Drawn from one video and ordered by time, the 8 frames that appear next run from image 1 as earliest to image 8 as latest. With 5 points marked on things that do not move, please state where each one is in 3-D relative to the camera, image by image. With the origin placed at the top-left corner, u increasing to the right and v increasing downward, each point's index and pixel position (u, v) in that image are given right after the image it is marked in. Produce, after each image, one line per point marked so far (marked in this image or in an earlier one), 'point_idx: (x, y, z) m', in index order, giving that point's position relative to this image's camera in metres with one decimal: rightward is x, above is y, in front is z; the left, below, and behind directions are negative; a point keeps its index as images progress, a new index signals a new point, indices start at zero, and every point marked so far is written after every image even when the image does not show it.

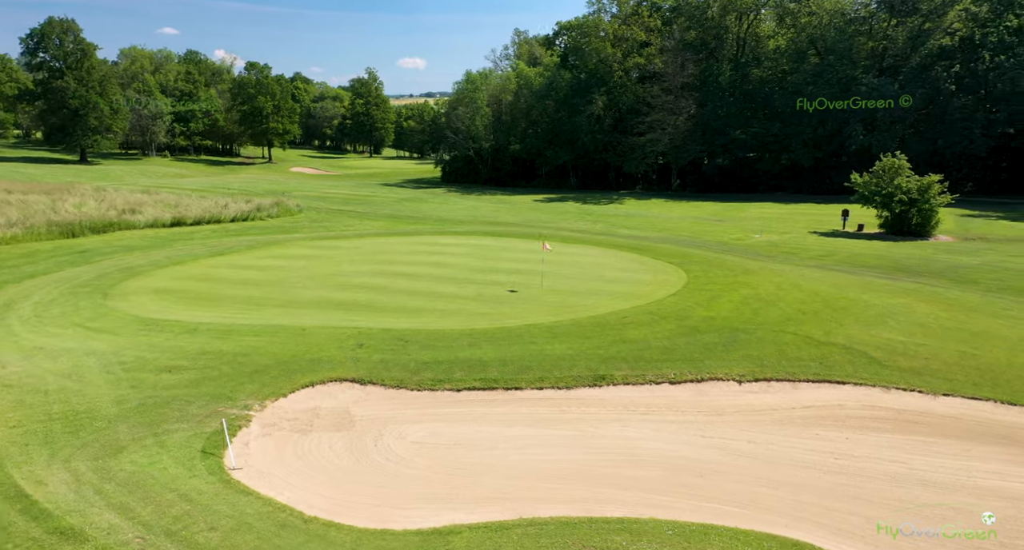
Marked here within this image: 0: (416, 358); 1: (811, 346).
0: (-1.6, -1.4, +10.9) m
1: (+5.4, -1.3, +11.4) m
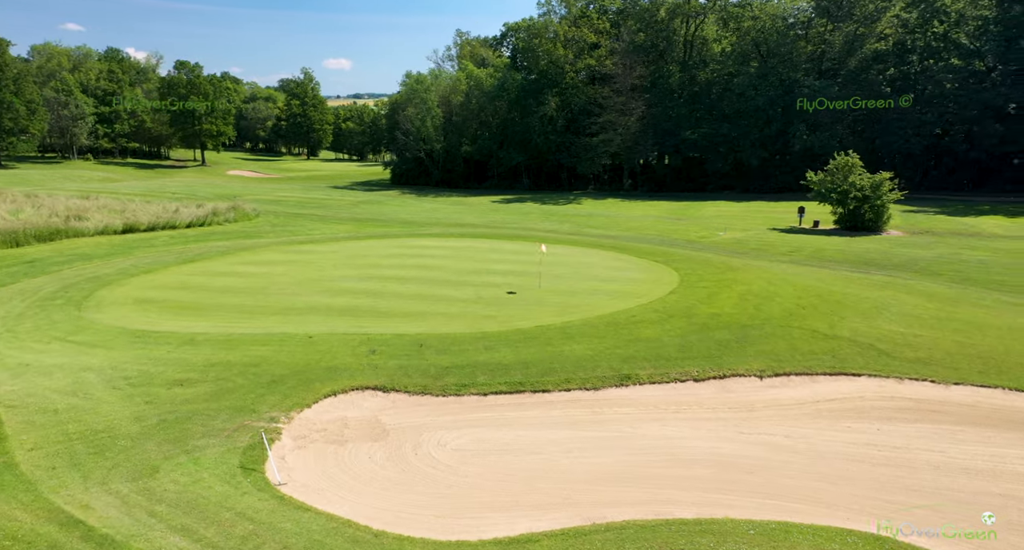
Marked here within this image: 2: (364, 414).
0: (-1.2, -1.5, +10.7) m
1: (+5.7, -1.2, +11.7) m
2: (-2.1, -2.0, +9.2) m
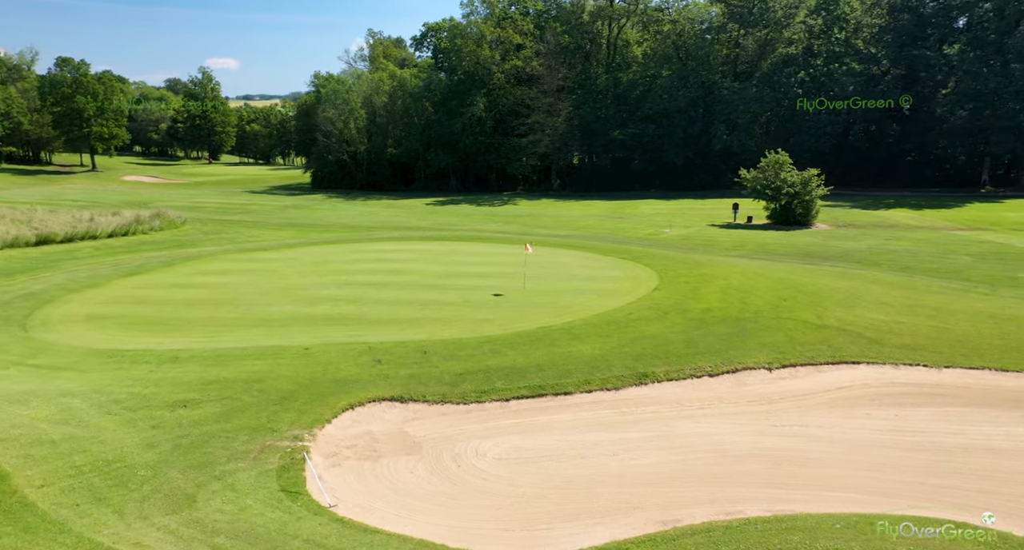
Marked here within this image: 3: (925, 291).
0: (-1.0, -1.5, +10.4) m
1: (+5.7, -1.1, +12.2) m
2: (-1.7, -2.1, +8.9) m
3: (+10.8, -0.4, +17.2) m
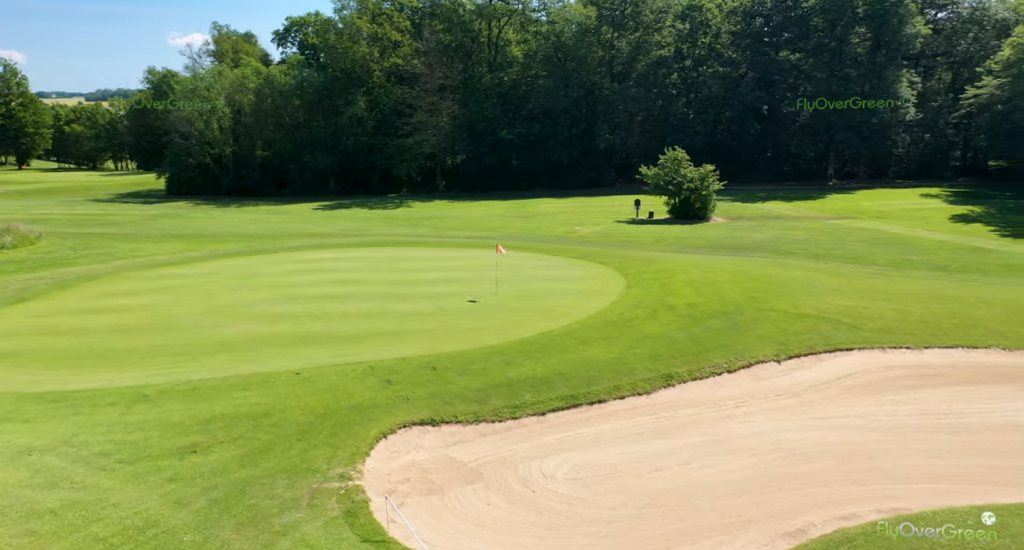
0: (-0.6, -1.7, +9.8) m
1: (+5.6, -0.9, +12.8) m
2: (-1.0, -2.2, +8.1) m
3: (+9.7, -0.1, +18.6) m
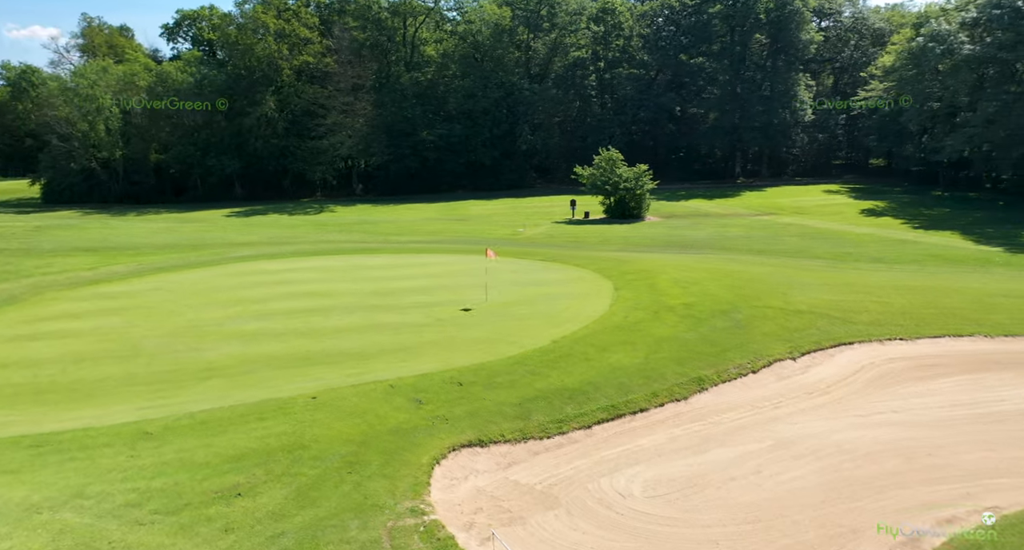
0: (-0.1, -1.8, +9.4) m
1: (+5.7, -0.9, +13.1) m
2: (-0.2, -2.4, +7.6) m
3: (+8.9, +0.1, +19.4) m
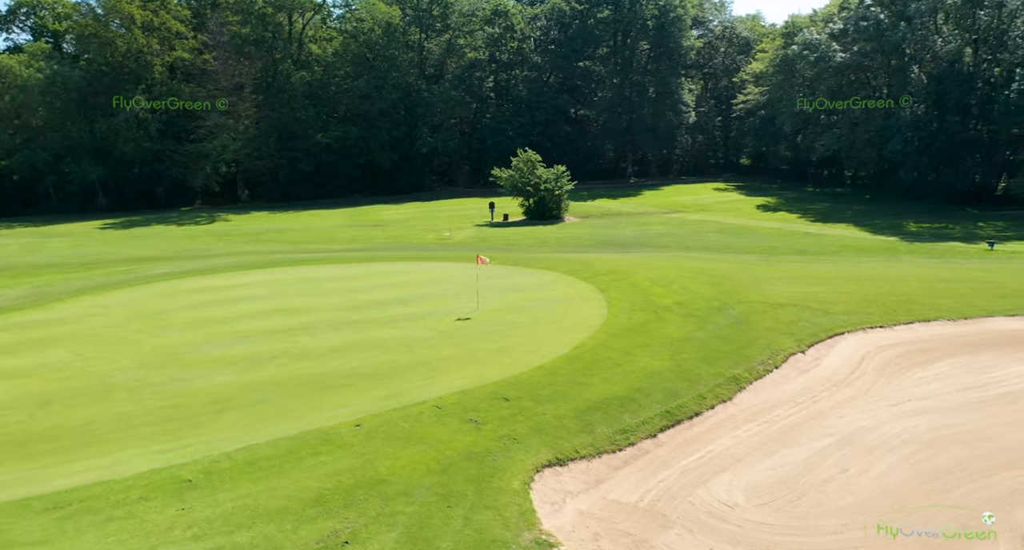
0: (+0.7, -1.9, +9.1) m
1: (+5.8, -0.8, +13.7) m
2: (+0.9, -2.5, +7.4) m
3: (+7.8, +0.2, +20.5) m
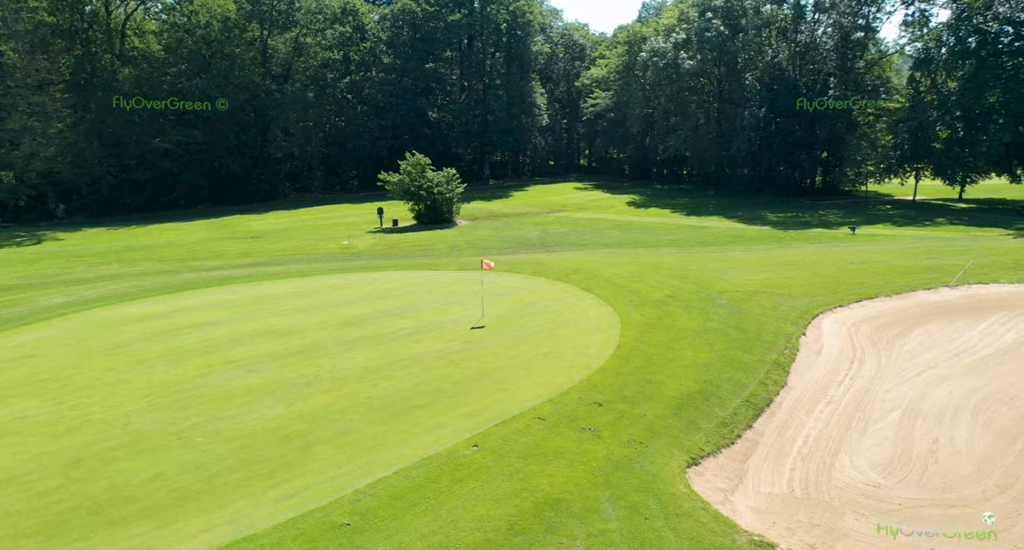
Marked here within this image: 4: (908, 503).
0: (+2.1, -2.0, +9.2) m
1: (+5.9, -0.6, +15.0) m
2: (+2.7, -2.5, +7.6) m
3: (+6.3, +0.5, +22.0) m
4: (+4.4, -2.5, +7.4) m
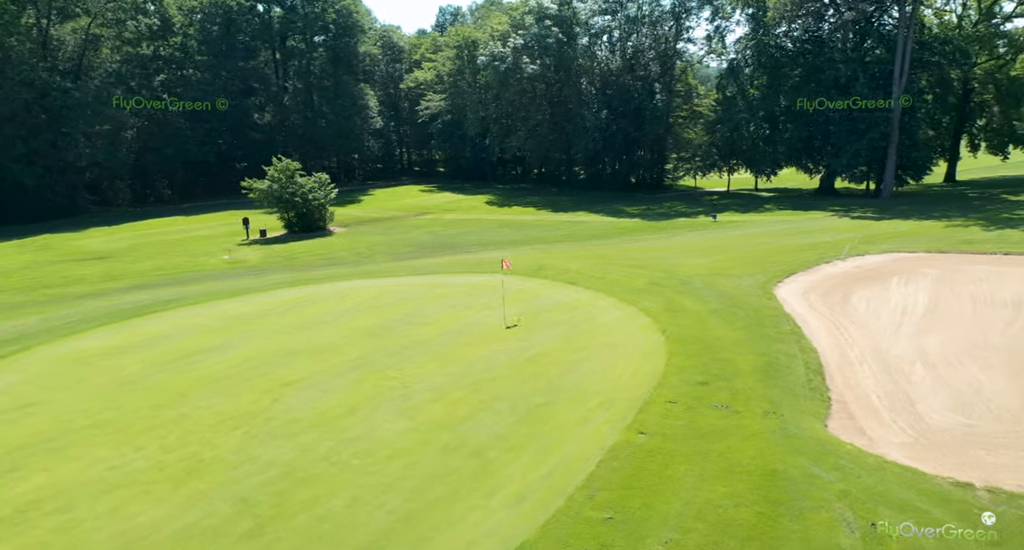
0: (+3.9, -1.7, +10.3) m
1: (+5.9, -0.2, +16.8) m
2: (+5.0, -2.2, +8.9) m
3: (+4.3, +0.9, +23.7) m
4: (+6.6, -2.1, +9.2) m
